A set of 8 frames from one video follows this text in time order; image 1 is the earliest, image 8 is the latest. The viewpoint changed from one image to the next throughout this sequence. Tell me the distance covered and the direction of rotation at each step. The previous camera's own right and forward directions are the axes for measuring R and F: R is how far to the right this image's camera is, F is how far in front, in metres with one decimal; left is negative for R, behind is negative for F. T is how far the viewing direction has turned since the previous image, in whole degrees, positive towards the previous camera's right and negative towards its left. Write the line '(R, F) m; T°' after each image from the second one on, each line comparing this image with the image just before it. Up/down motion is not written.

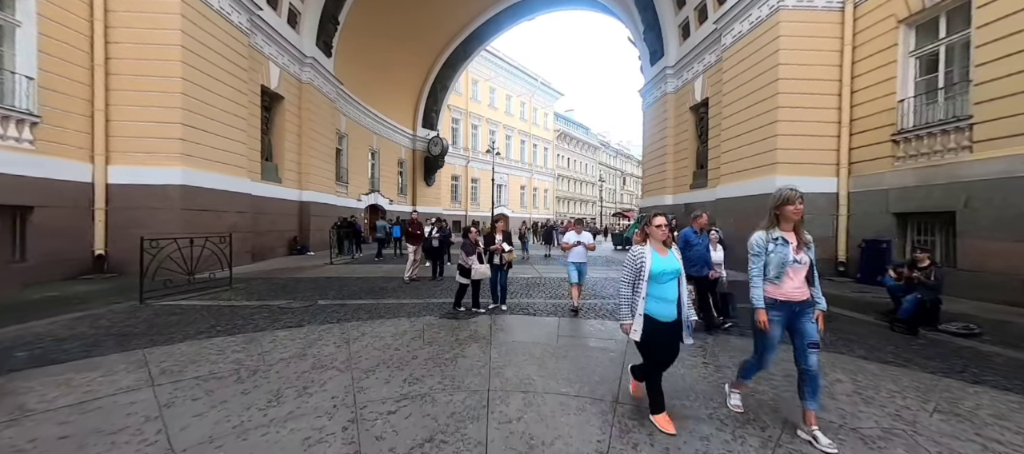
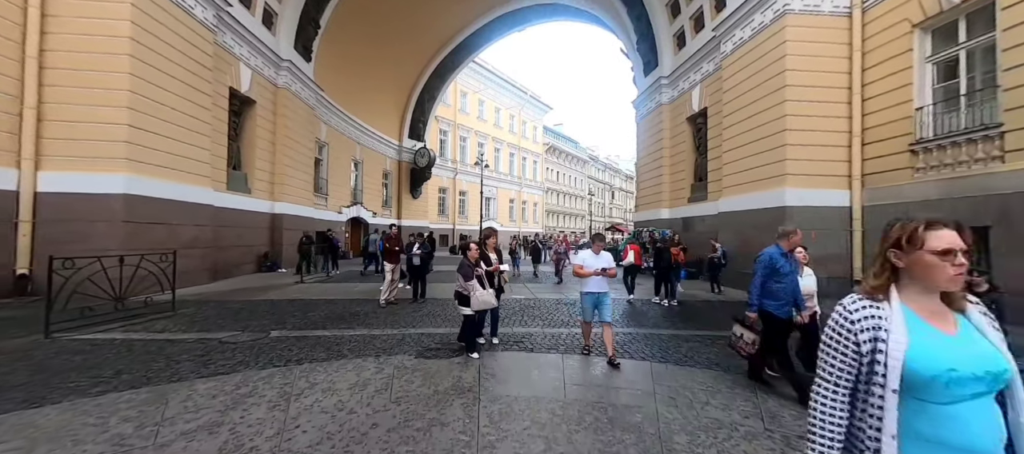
(-0.1, +0.9) m; +2°
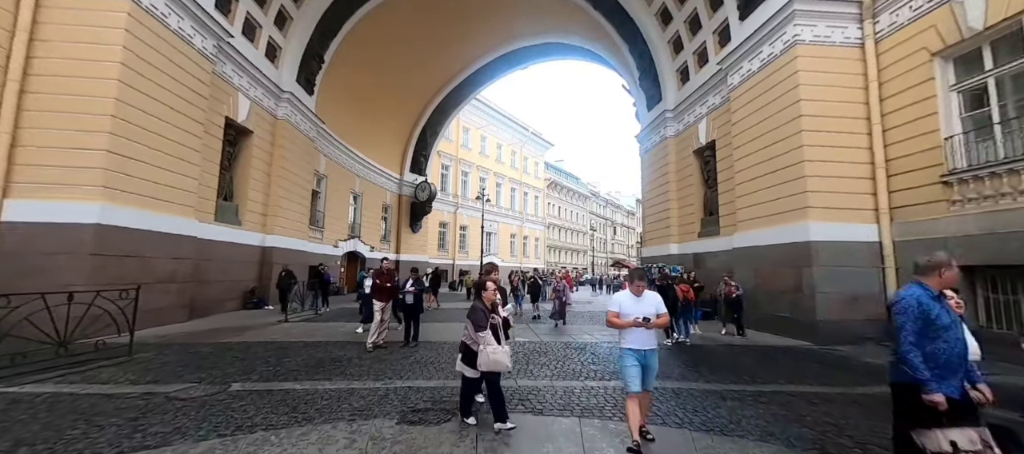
(0.0, +0.6) m; 0°
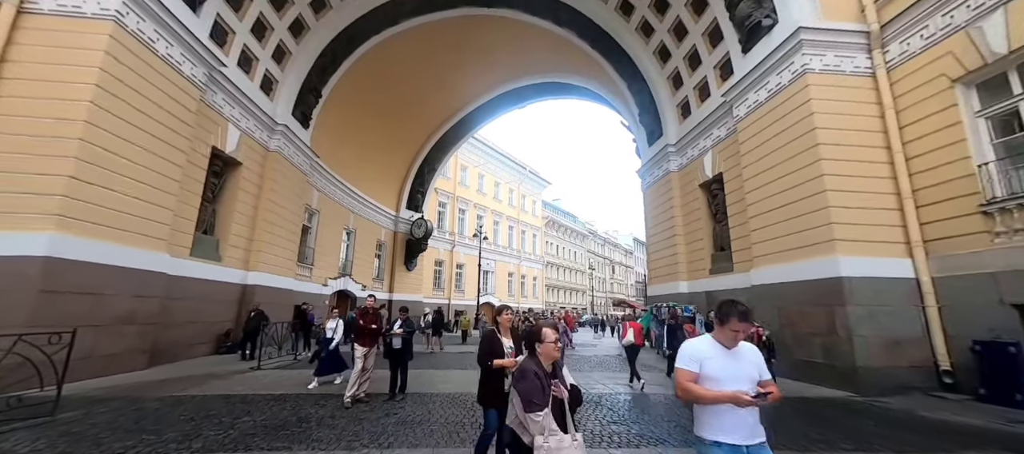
(-0.1, +0.7) m; 0°
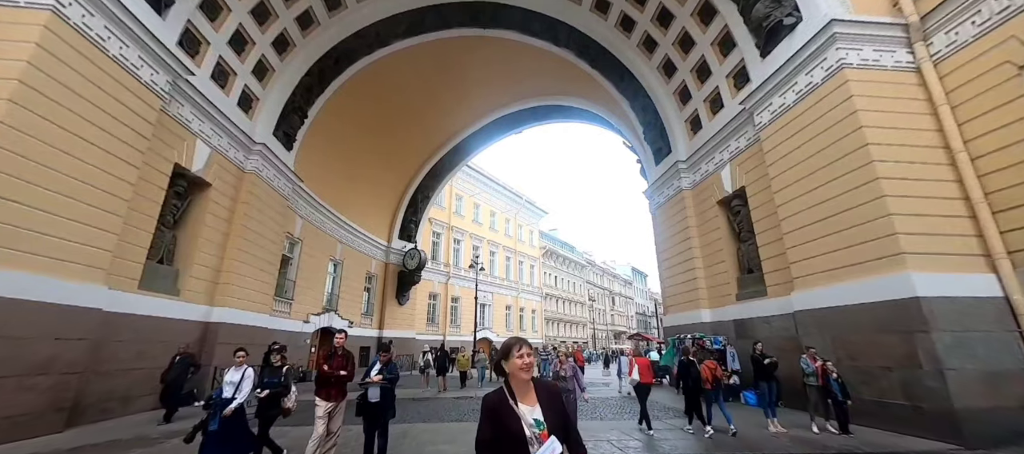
(-0.2, +1.3) m; +1°
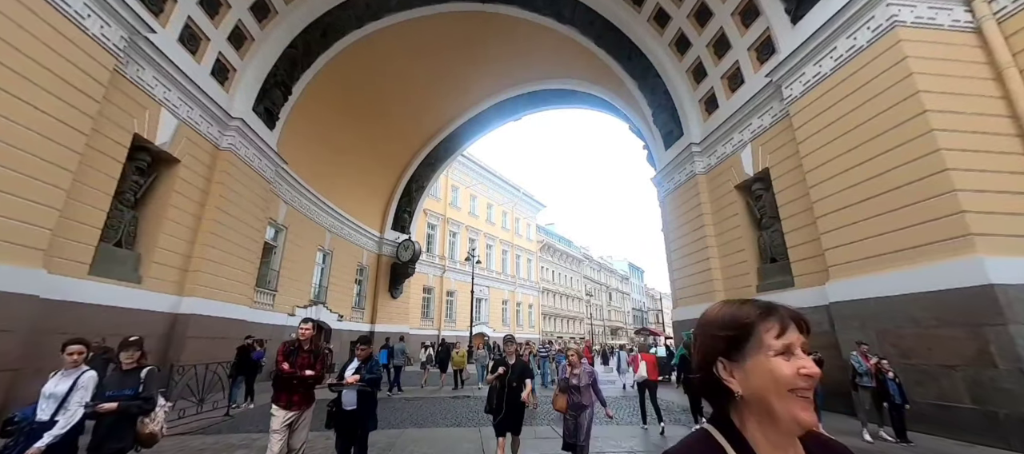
(-0.2, +1.0) m; +1°
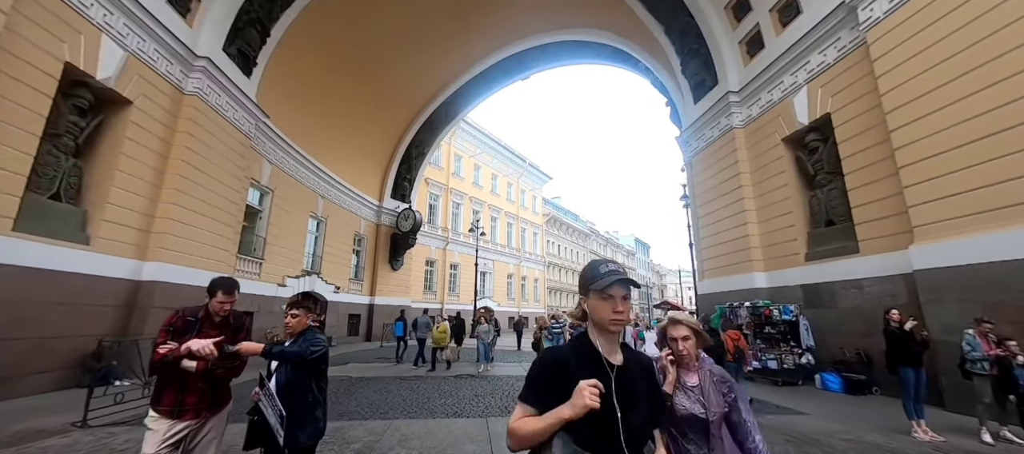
(-0.2, +1.4) m; -1°
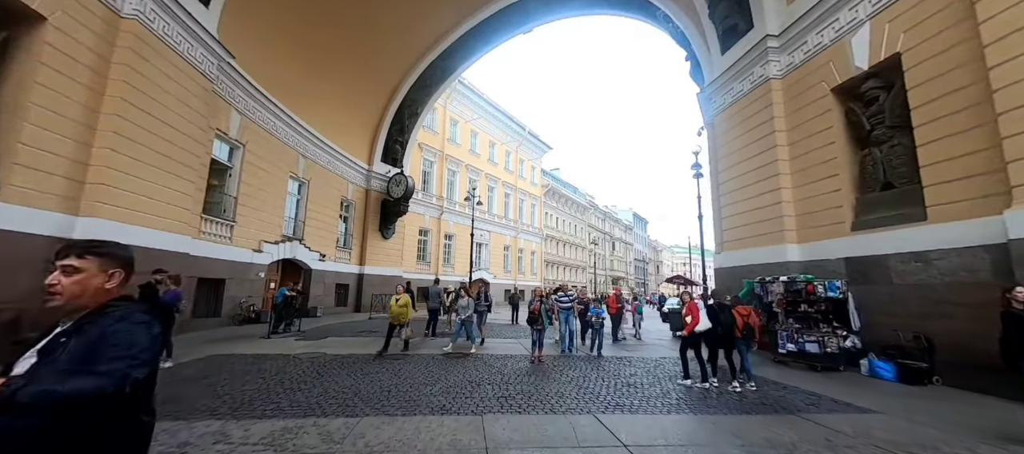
(-0.1, +1.2) m; +1°
